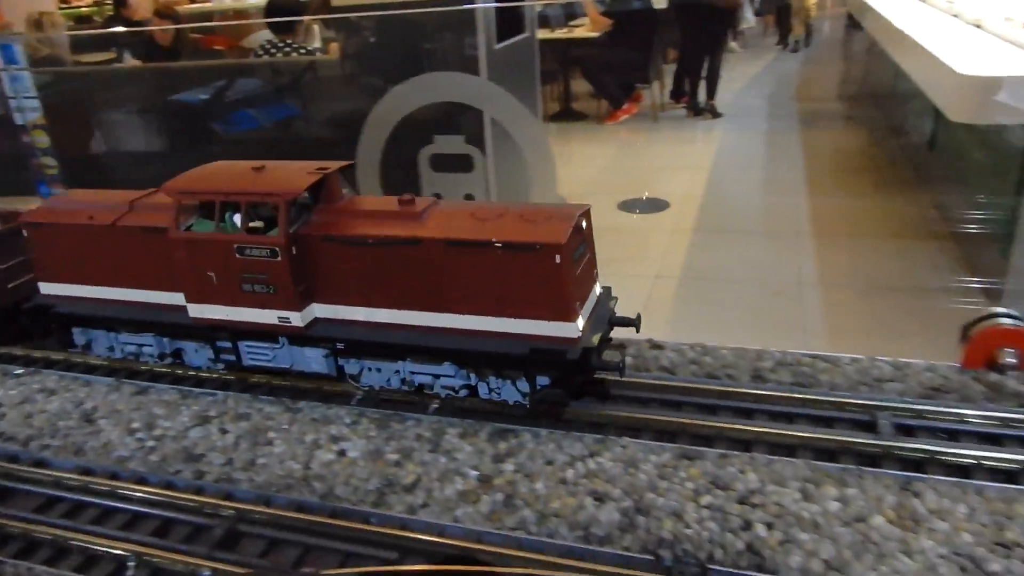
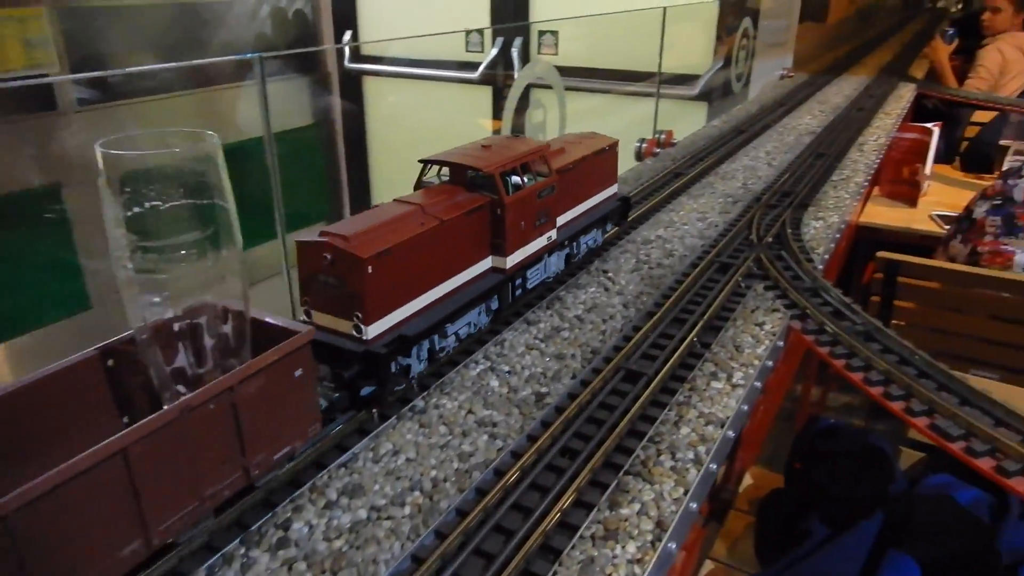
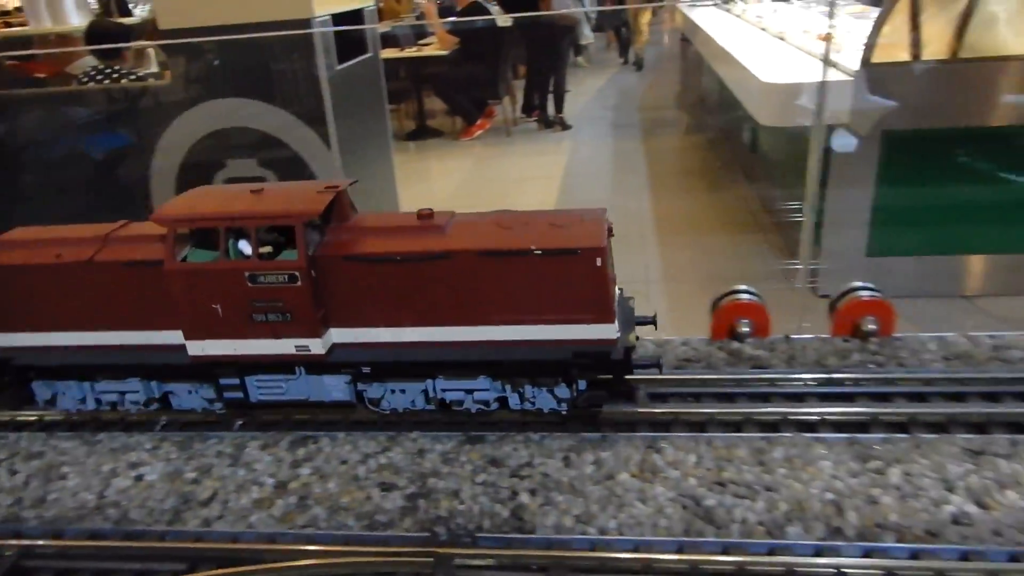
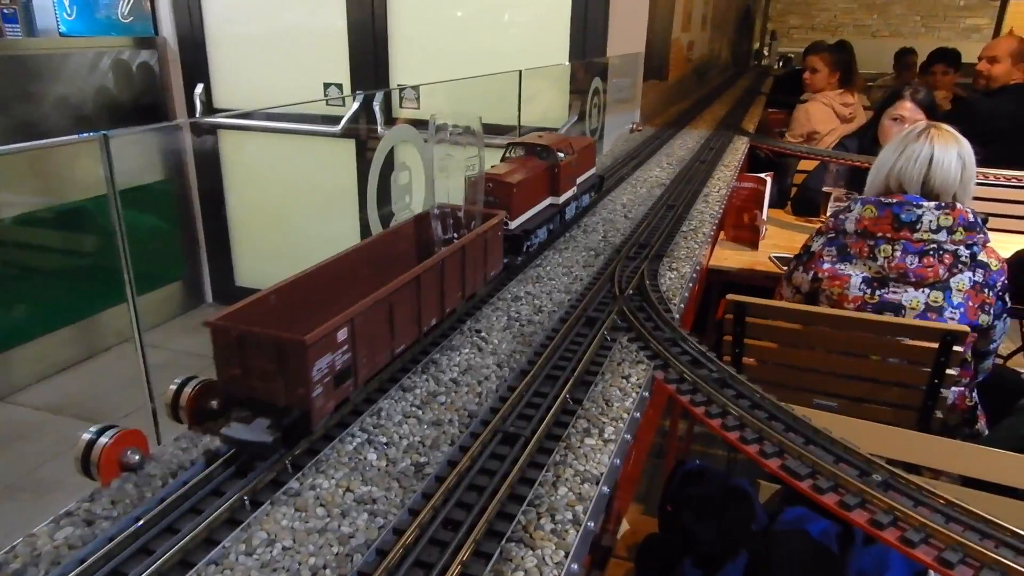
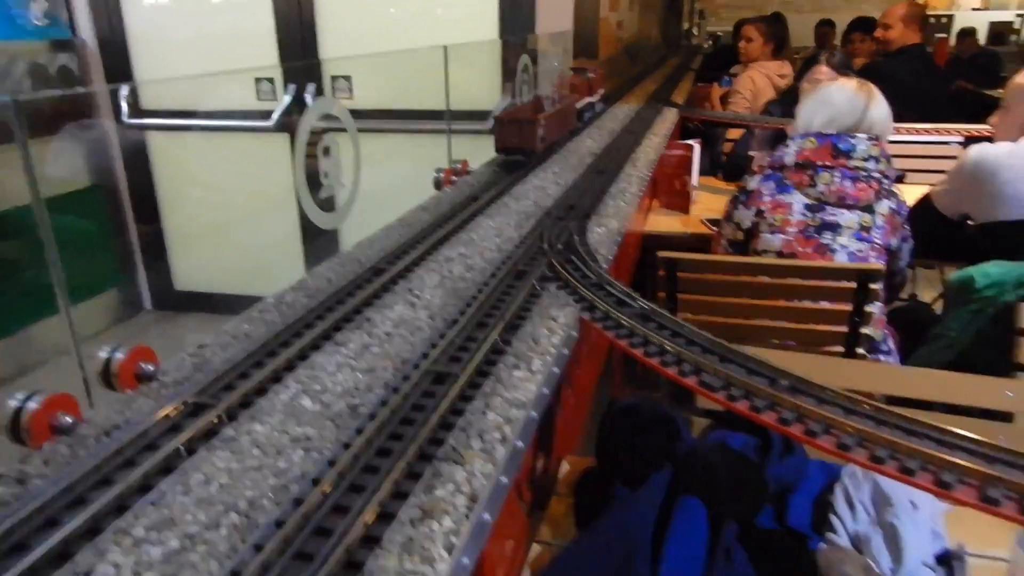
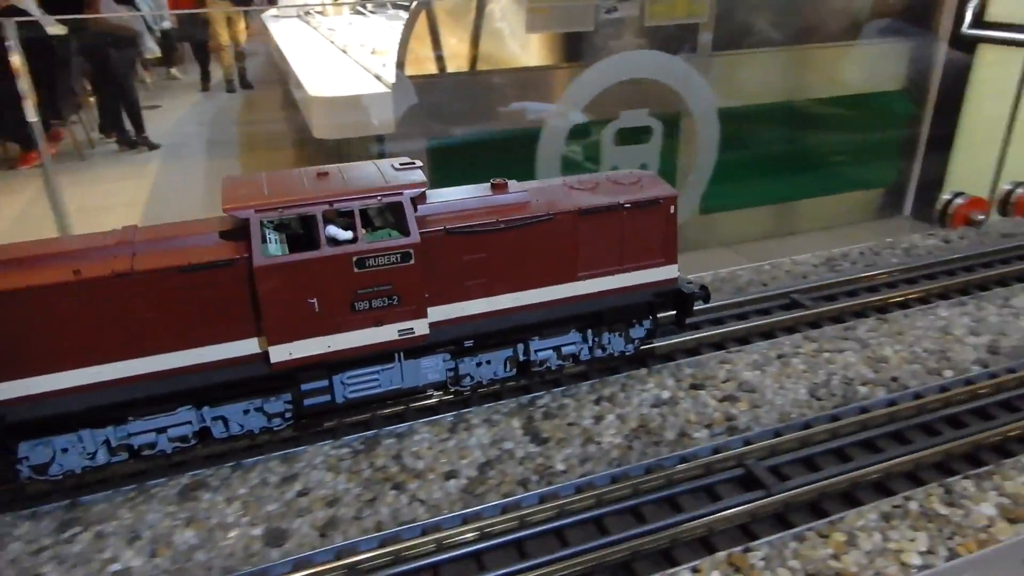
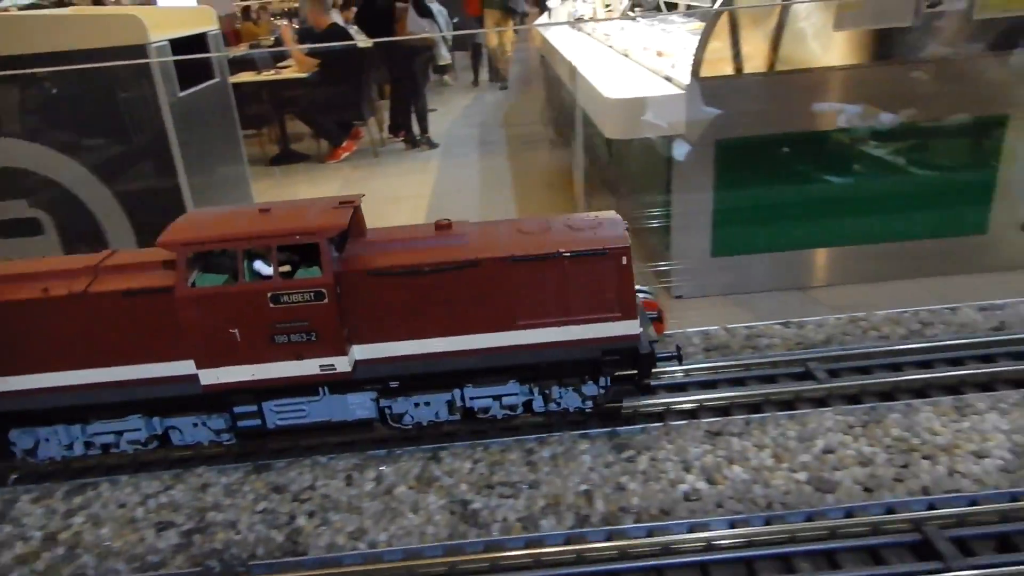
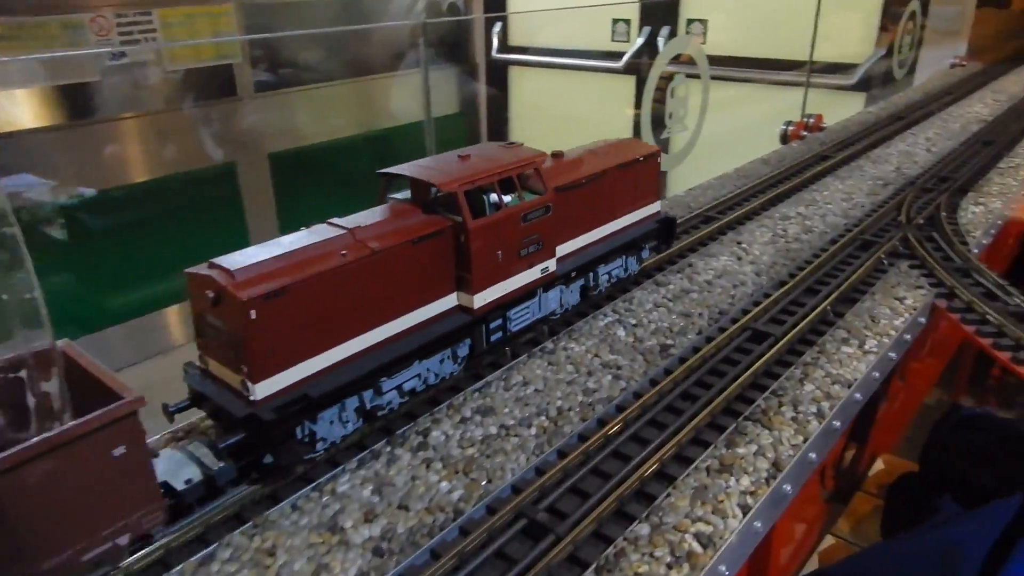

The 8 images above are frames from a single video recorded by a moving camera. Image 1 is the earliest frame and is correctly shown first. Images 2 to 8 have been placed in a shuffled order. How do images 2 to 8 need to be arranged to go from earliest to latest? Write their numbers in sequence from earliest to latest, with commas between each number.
3, 7, 6, 8, 2, 4, 5
